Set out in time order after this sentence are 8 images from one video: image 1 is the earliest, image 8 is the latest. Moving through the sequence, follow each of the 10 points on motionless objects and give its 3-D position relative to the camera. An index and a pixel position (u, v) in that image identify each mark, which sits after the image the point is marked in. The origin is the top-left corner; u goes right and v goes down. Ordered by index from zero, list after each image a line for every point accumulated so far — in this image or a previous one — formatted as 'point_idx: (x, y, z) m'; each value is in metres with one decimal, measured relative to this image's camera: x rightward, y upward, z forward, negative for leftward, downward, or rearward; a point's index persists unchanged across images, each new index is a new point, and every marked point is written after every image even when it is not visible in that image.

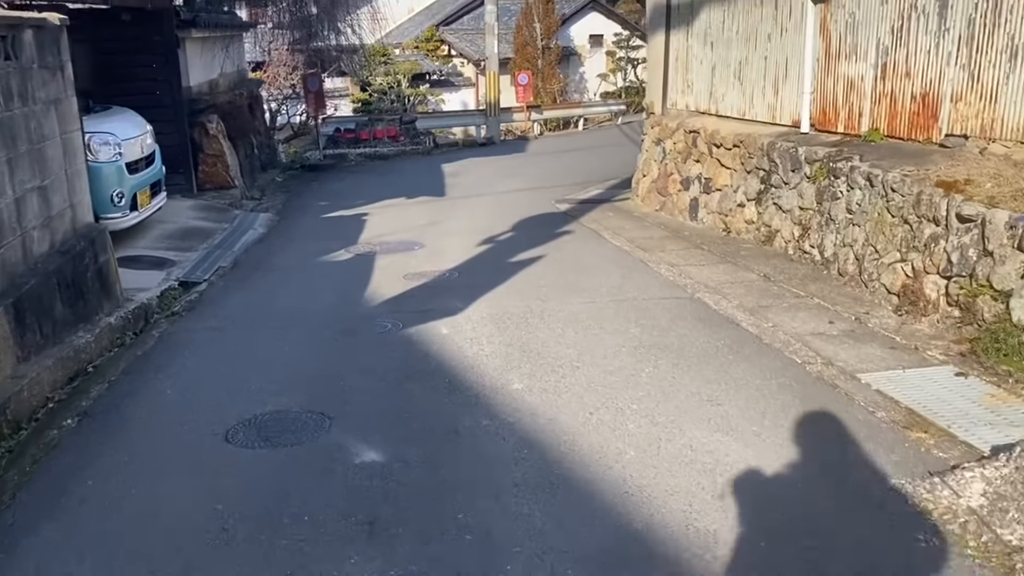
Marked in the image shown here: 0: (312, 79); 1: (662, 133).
0: (-4.2, +4.4, +18.1) m
1: (+1.8, +1.9, +10.5) m
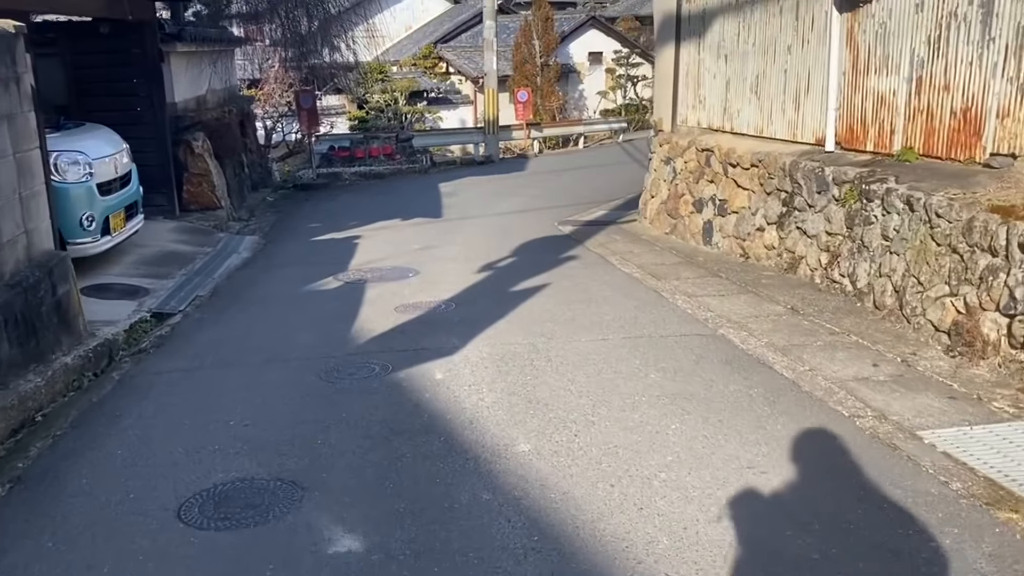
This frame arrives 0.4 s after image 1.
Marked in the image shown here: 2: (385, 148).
0: (-4.2, +3.9, +17.6) m
1: (+1.8, +1.6, +9.9) m
2: (-2.9, +3.2, +19.7) m
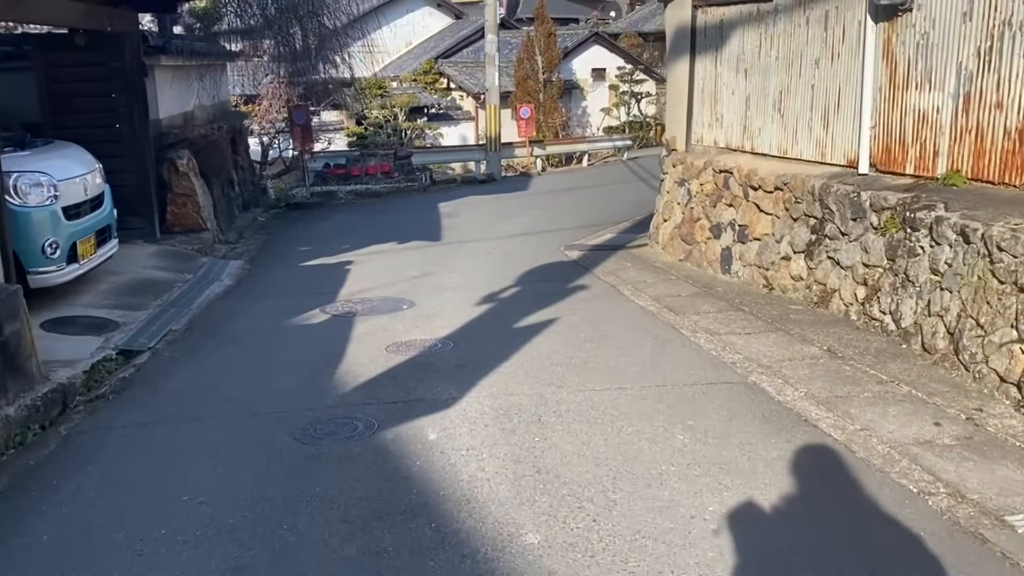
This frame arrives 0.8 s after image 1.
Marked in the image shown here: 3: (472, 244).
0: (-4.2, +3.5, +17.0) m
1: (+1.9, +1.3, +9.2) m
2: (-2.9, +2.7, +19.0) m
3: (-0.5, +0.6, +11.4) m
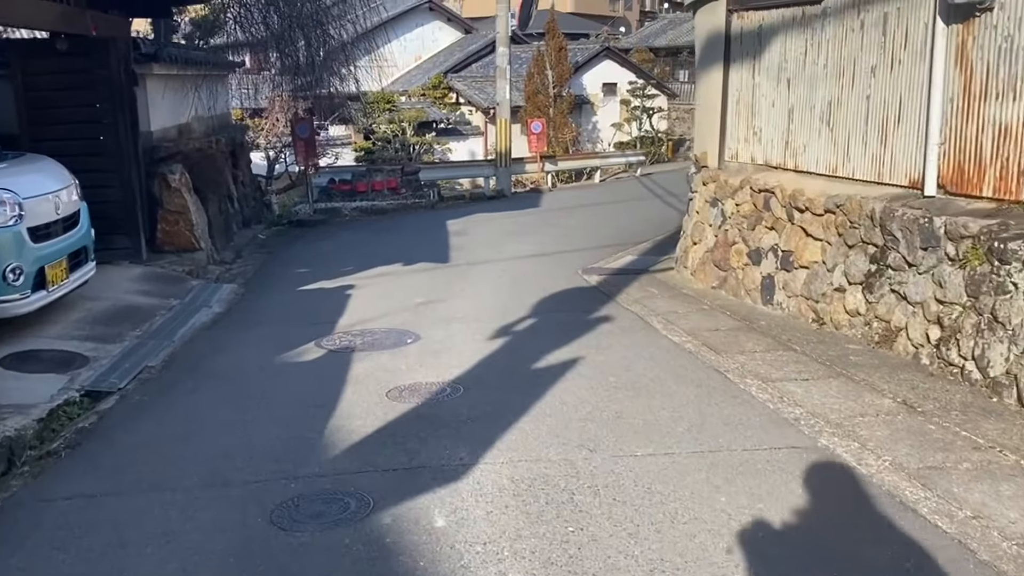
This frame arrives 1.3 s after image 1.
0: (-4.0, +3.1, +16.2) m
1: (+2.0, +1.0, +8.4) m
2: (-2.6, +2.3, +18.3) m
3: (-0.4, +0.3, +10.6) m
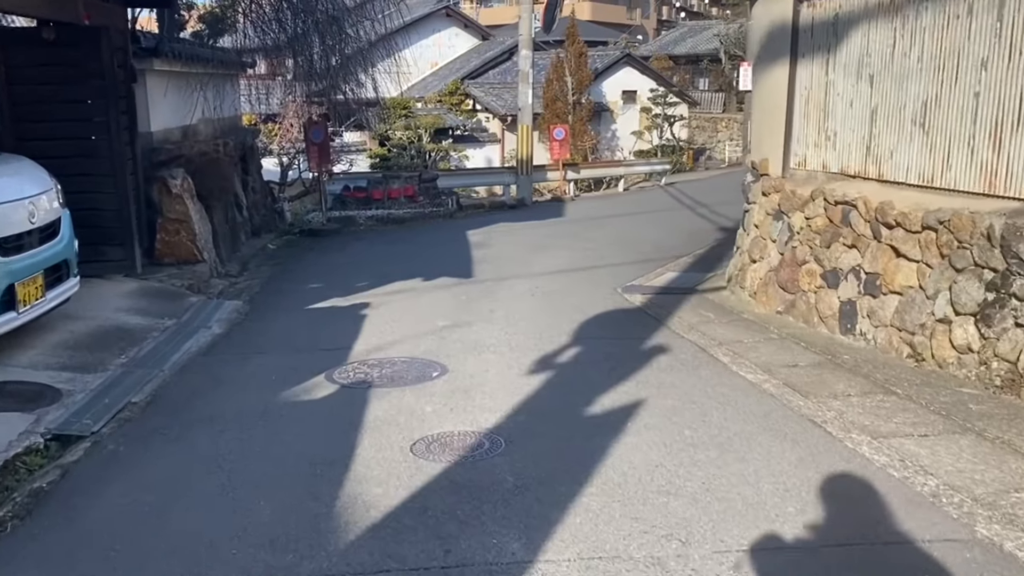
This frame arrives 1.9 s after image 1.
0: (-3.5, +2.8, +15.4) m
1: (+2.4, +0.7, +7.4) m
2: (-2.2, +2.0, +17.4) m
3: (0.0, +0.1, +9.7) m
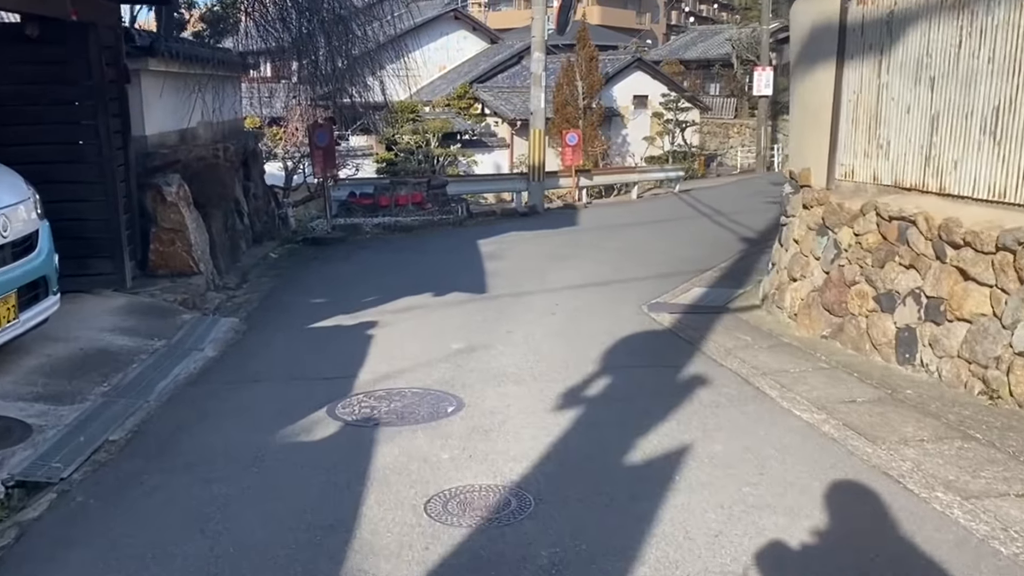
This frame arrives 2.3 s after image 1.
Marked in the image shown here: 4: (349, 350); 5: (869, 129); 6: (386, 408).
0: (-3.3, +2.7, +14.8) m
1: (+2.5, +0.6, +6.8) m
2: (-1.9, +1.8, +16.8) m
3: (+0.2, -0.1, +9.1) m
4: (-1.3, -0.5, +6.8) m
5: (+2.8, +1.2, +6.6) m
6: (-0.8, -0.7, +5.2) m
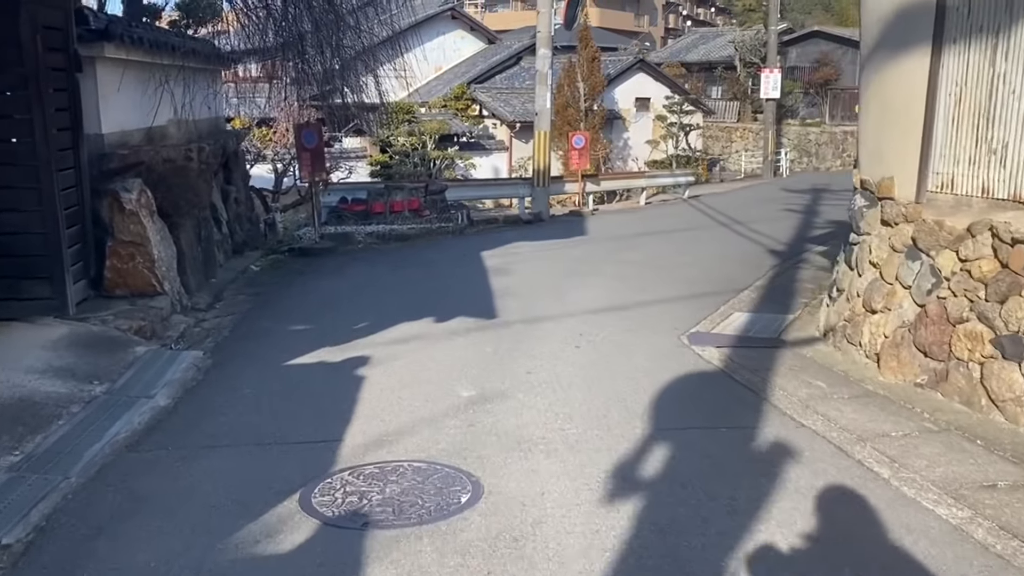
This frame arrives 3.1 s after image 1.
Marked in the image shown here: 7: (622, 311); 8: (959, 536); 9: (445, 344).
0: (-3.2, +2.4, +13.5) m
1: (+2.7, +0.3, +5.5) m
2: (-1.8, +1.6, +15.5) m
3: (+0.3, -0.3, +7.8) m
4: (-1.1, -0.7, +5.5) m
5: (+2.9, +1.0, +5.4) m
6: (-0.6, -0.9, +3.9) m
7: (+1.1, -0.2, +8.5) m
8: (+1.8, -1.0, +3.5) m
9: (-0.5, -0.5, +7.0) m
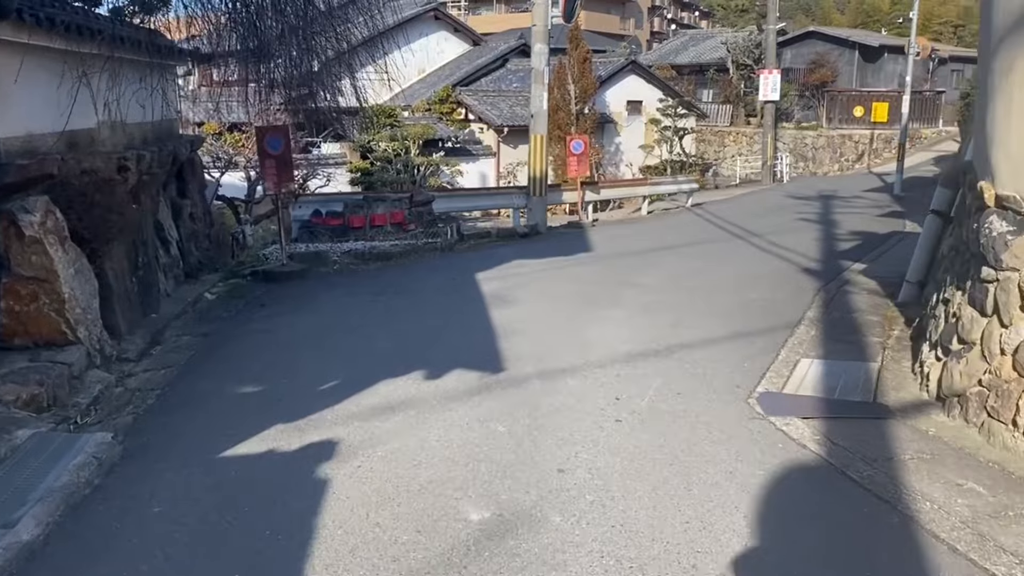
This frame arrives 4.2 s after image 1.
0: (-3.2, +2.0, +11.7) m
1: (+2.8, 0.0, +3.9) m
2: (-1.9, +1.2, +13.8) m
3: (+0.4, -0.7, +6.1) m
4: (-1.0, -1.0, +3.7) m
5: (+3.0, +0.7, +3.7) m
6: (-0.4, -1.3, +2.1) m
7: (+1.2, -0.6, +6.7) m
8: (+2.0, -1.3, +1.8) m
9: (-0.4, -0.8, +5.2) m
